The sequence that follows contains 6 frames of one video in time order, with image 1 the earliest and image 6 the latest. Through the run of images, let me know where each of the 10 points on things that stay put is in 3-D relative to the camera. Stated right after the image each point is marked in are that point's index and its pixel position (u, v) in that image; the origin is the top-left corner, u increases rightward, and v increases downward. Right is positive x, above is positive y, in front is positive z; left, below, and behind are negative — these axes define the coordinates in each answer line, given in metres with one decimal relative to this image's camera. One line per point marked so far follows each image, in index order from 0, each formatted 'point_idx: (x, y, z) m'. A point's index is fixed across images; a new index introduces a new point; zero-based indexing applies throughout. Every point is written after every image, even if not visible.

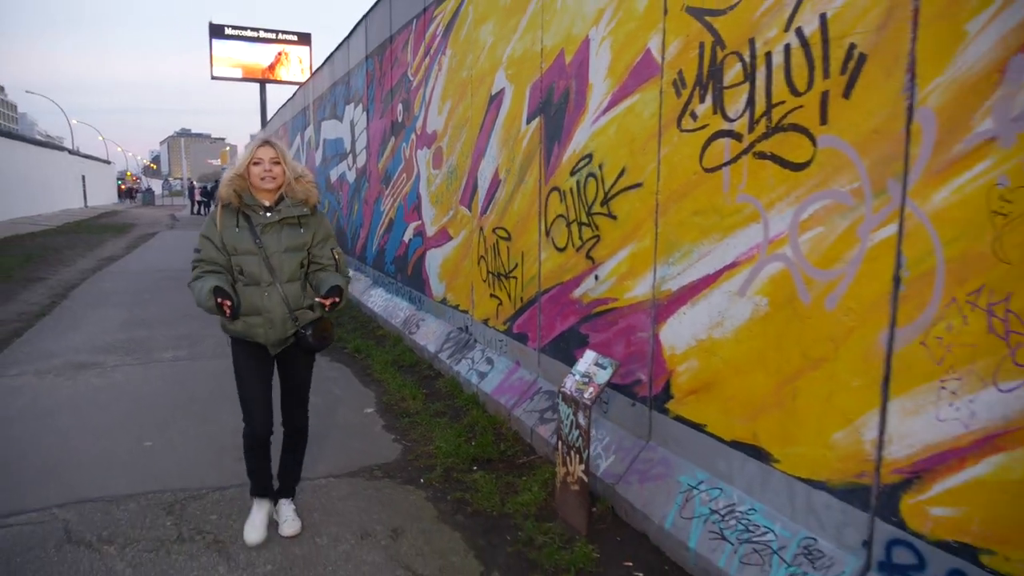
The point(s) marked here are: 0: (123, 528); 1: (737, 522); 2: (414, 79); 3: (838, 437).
0: (-1.8, -1.1, +3.3) m
1: (+0.9, -1.0, +2.9) m
2: (-1.0, +2.1, +7.2) m
3: (+1.2, -0.5, +2.5) m
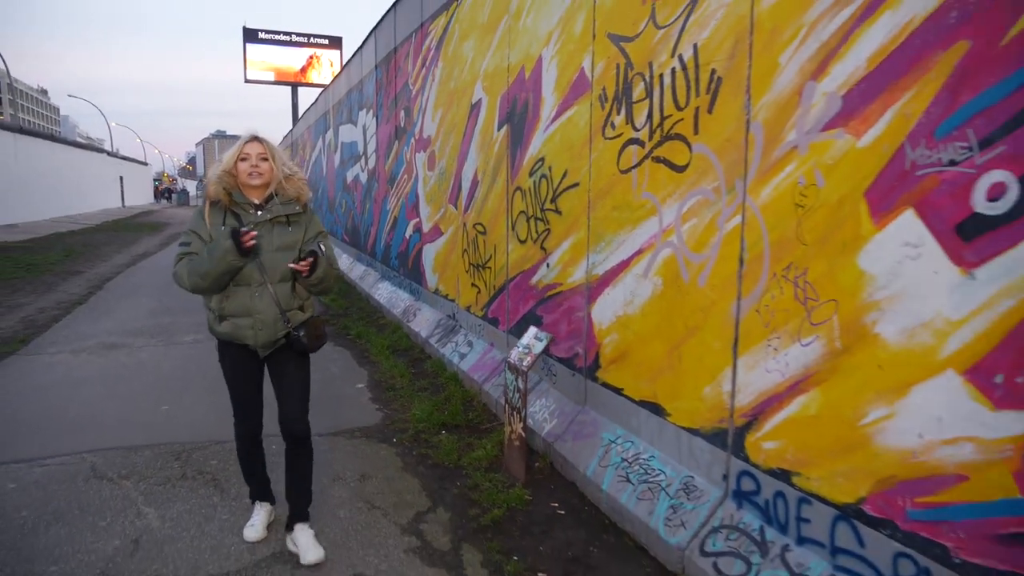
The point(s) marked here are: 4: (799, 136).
0: (-2.1, -1.0, +4.0) m
1: (+0.6, -0.9, +3.4) m
2: (-1.1, +2.2, +7.8) m
3: (+0.8, -0.4, +3.0) m
4: (+1.0, +0.5, +2.5) m
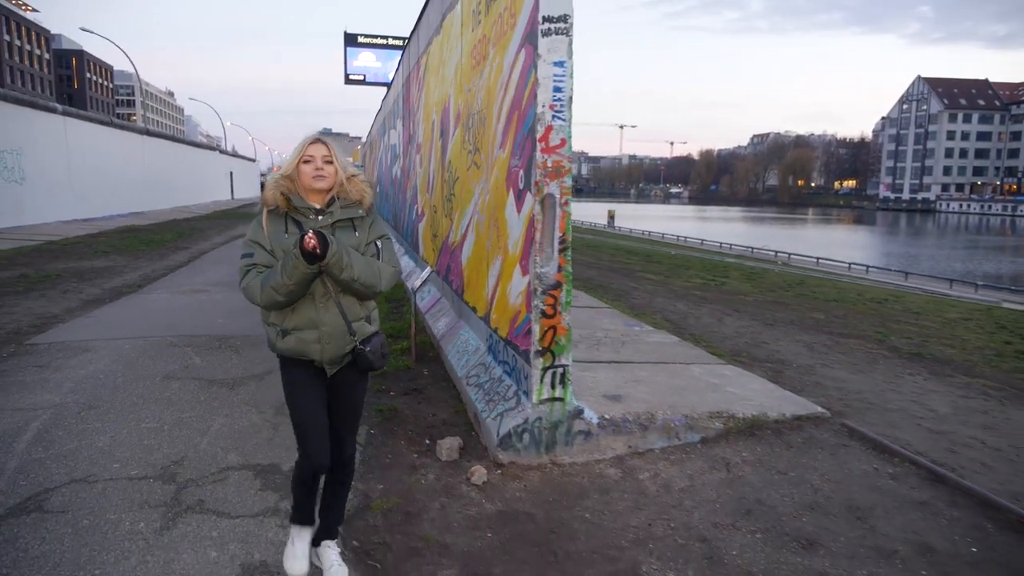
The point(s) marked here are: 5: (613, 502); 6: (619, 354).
0: (-3.0, -0.5, +6.7) m
1: (-0.4, -0.5, +5.8) m
2: (-1.4, +2.7, +10.4) m
3: (-0.2, 0.0, +5.4) m
4: (-0.1, +0.9, +4.8) m
5: (+0.5, -1.1, +3.7) m
6: (+0.9, -0.6, +5.9) m
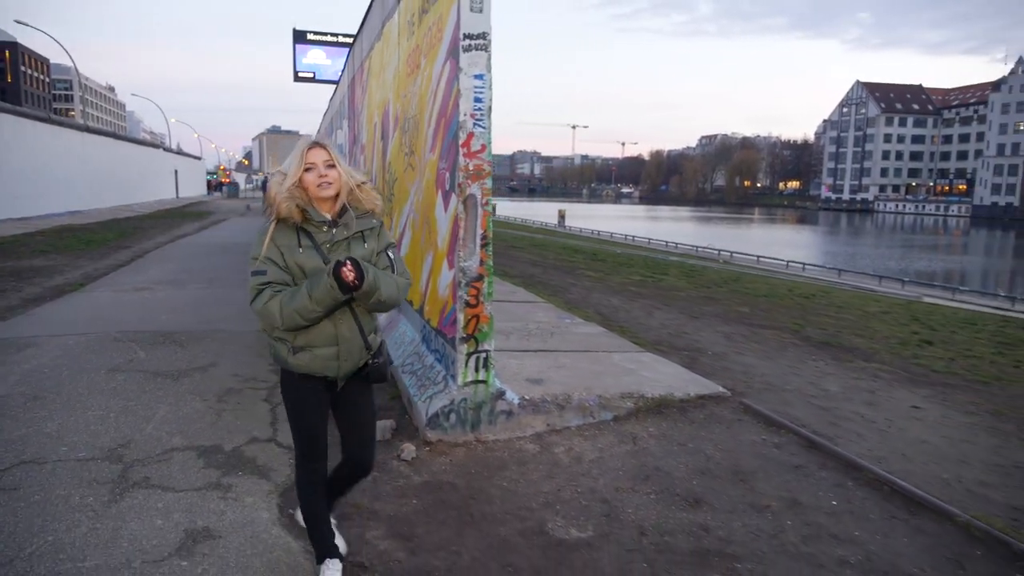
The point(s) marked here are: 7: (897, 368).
0: (-3.7, -0.5, +6.9) m
1: (-1.0, -0.4, +6.2) m
2: (-2.3, +2.7, +10.6) m
3: (-0.8, 0.0, +5.7) m
4: (-0.6, +1.0, +5.2) m
5: (+0.1, -1.1, +4.1) m
6: (+0.3, -0.5, +6.3) m
7: (+4.0, -0.8, +7.3) m
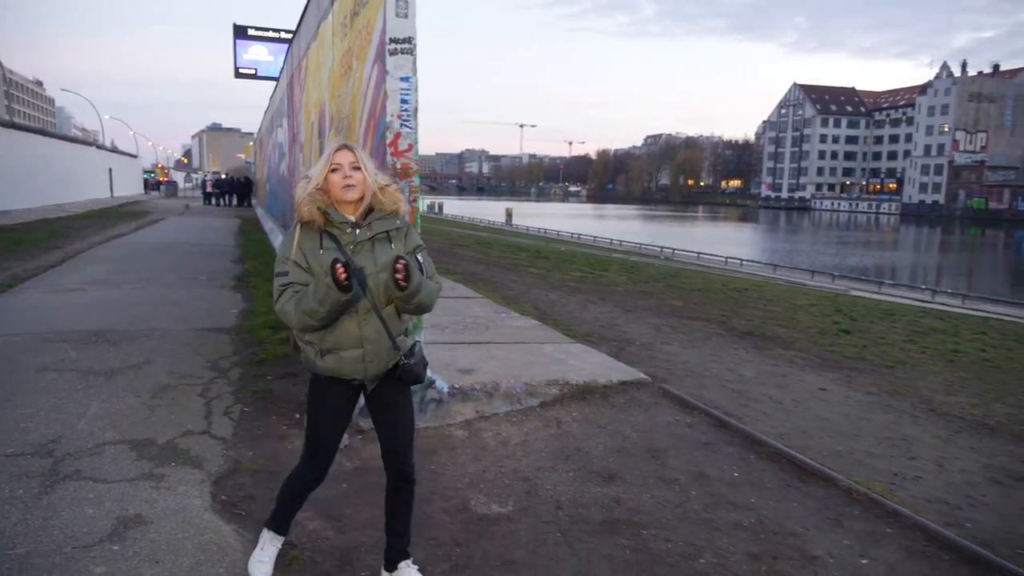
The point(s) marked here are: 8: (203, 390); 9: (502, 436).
0: (-4.3, -0.5, +6.8) m
1: (-1.6, -0.4, +6.3) m
2: (-3.3, +2.8, +10.6) m
3: (-1.3, 0.0, +5.9) m
4: (-1.2, +1.0, +5.3) m
5: (-0.3, -1.0, +4.3) m
6: (-0.3, -0.4, +6.5) m
7: (+3.3, -0.7, +7.8) m
8: (-2.4, -0.8, +5.4) m
9: (-0.1, -1.0, +4.6) m
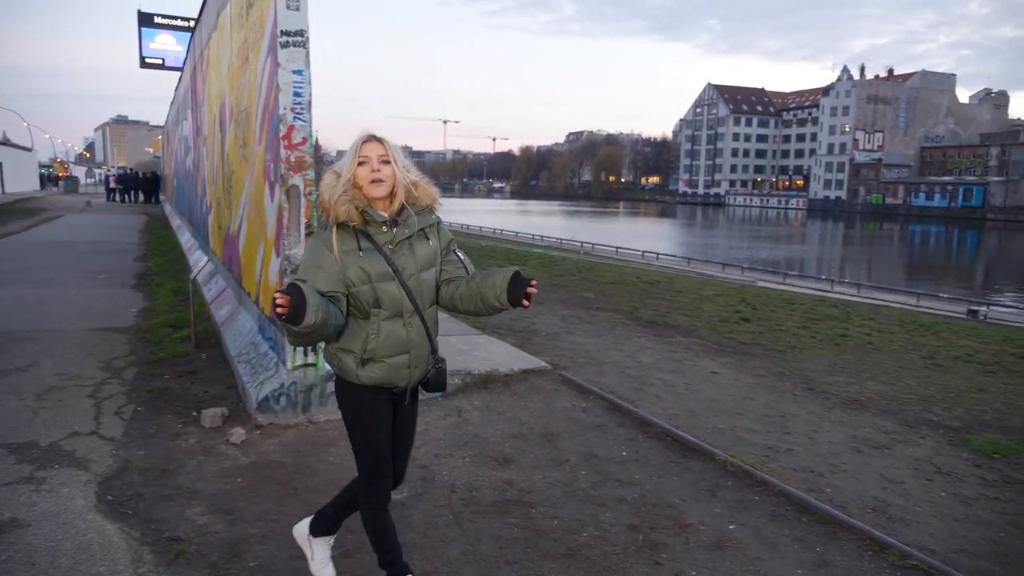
0: (-5.2, -0.5, +6.4) m
1: (-2.4, -0.3, +6.2) m
2: (-4.6, +2.8, +10.3) m
3: (-2.1, +0.1, +5.8) m
4: (-1.9, +1.0, +5.3) m
5: (-1.0, -1.0, +4.4) m
6: (-1.2, -0.4, +6.6) m
7: (+2.3, -0.6, +8.2) m
8: (-3.1, -0.8, +5.2) m
9: (-0.7, -0.9, +4.7) m
